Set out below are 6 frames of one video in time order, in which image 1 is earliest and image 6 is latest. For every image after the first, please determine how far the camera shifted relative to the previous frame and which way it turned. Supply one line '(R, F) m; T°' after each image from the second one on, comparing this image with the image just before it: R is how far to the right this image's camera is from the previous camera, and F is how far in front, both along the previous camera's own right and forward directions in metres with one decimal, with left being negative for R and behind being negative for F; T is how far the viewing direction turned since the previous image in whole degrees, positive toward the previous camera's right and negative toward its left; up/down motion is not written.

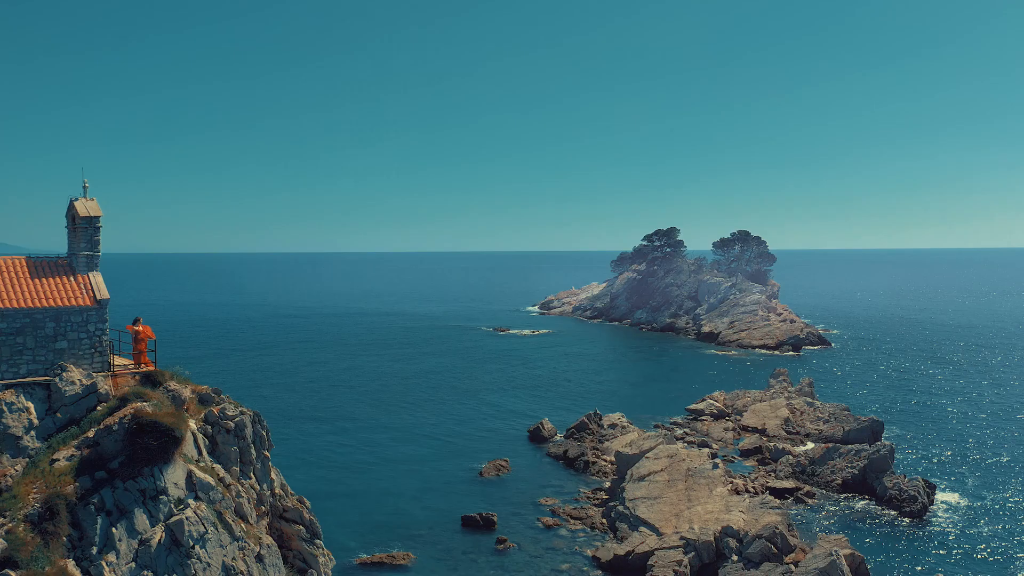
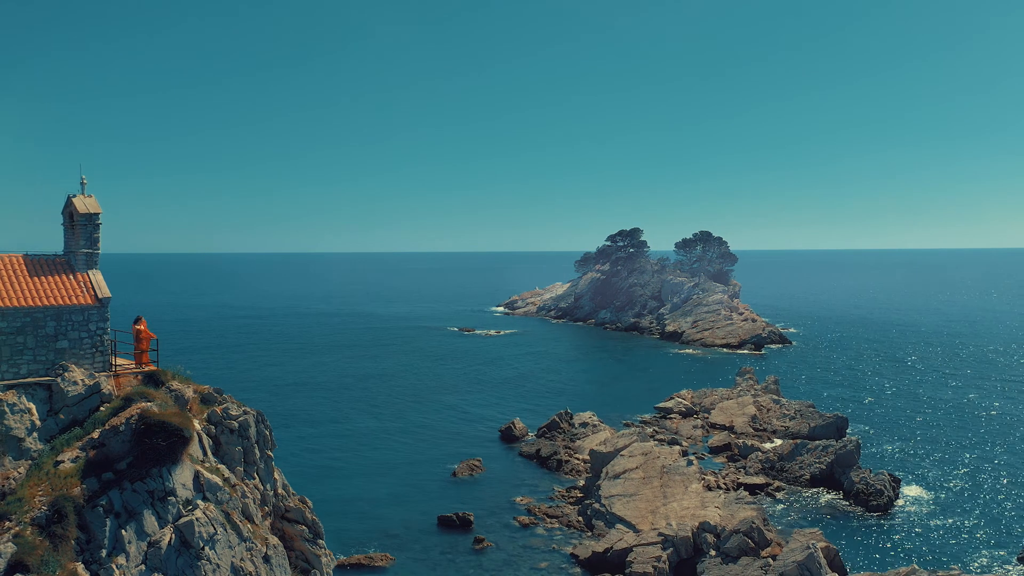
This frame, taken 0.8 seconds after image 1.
(-0.4, 0.0) m; +2°
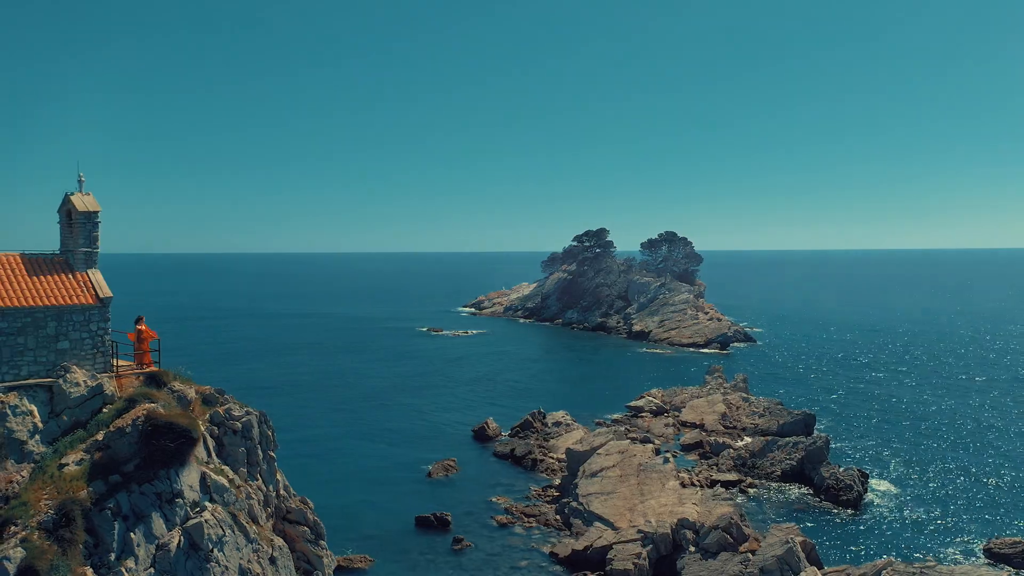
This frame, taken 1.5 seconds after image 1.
(-0.4, 0.0) m; +2°
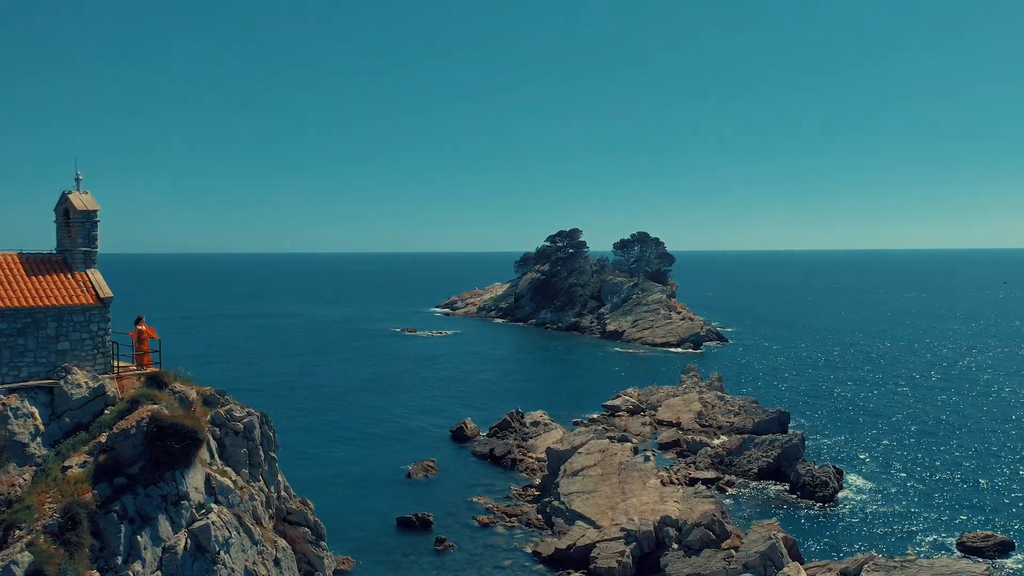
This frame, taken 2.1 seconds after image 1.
(-0.3, 0.0) m; +2°
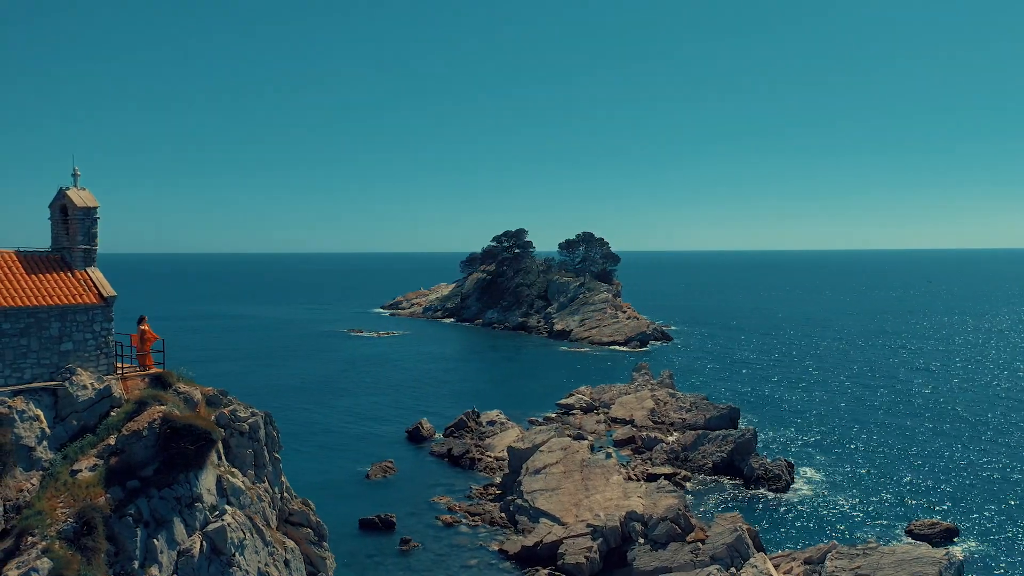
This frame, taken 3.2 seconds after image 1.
(-0.6, -0.1) m; +4°
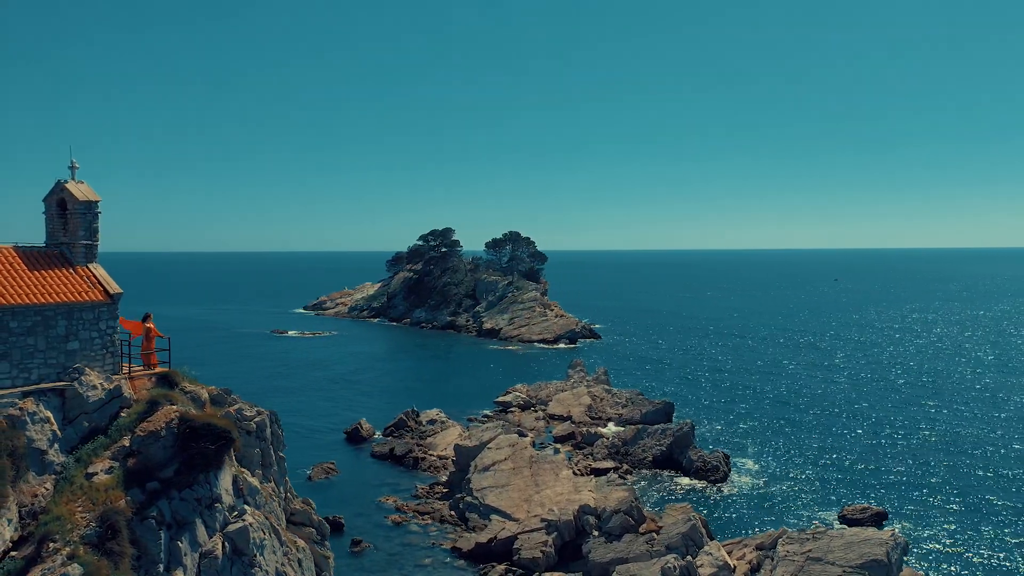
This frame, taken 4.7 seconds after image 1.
(-0.9, -0.1) m; +5°
